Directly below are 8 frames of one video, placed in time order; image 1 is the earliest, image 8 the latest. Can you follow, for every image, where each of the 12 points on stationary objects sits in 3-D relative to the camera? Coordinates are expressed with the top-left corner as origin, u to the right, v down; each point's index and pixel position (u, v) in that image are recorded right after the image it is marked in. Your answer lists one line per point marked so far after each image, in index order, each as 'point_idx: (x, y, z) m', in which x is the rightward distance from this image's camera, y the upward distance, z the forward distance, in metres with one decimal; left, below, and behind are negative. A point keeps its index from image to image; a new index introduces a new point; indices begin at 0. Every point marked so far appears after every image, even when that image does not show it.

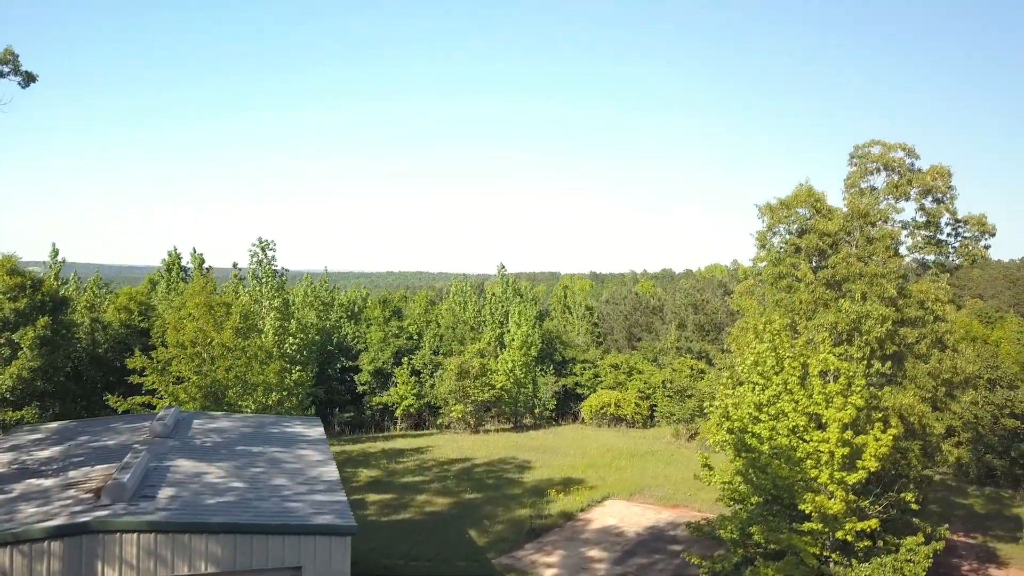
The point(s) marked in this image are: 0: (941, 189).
0: (+12.9, +2.9, +18.7) m
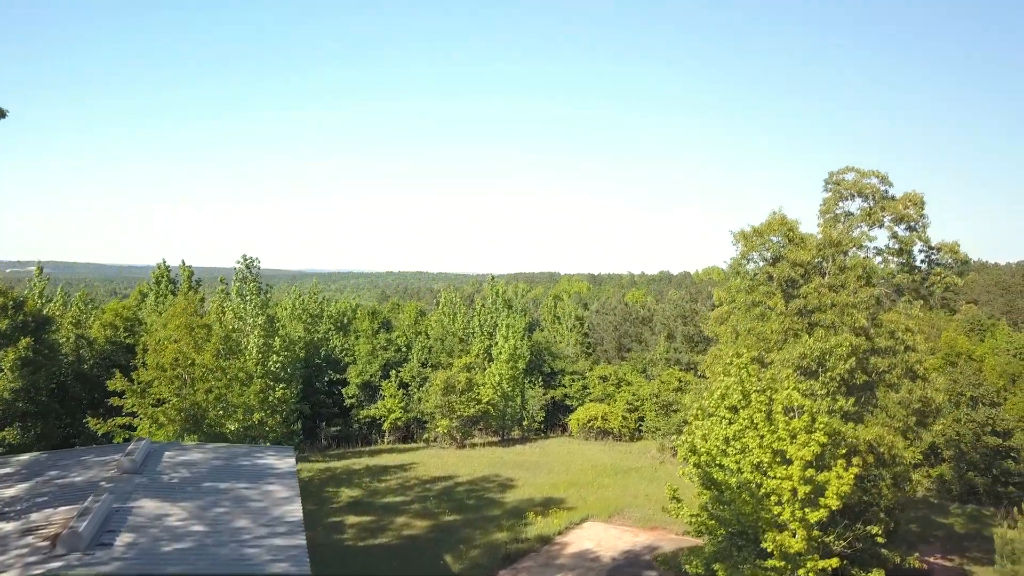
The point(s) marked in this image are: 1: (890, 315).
0: (+12.1, +2.1, +18.7) m
1: (+10.7, -0.8, +17.6) m
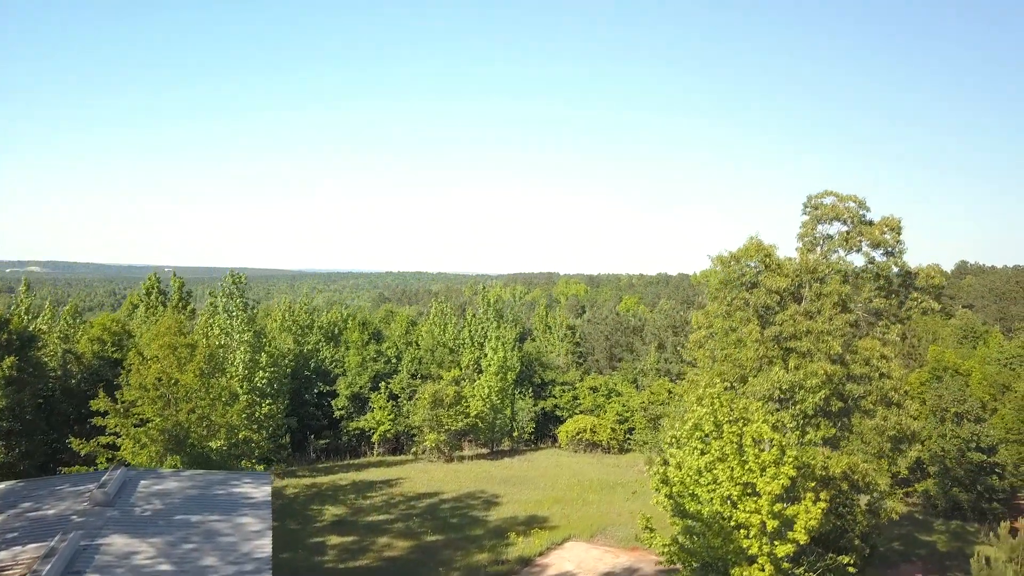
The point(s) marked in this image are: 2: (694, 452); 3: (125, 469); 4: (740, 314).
0: (+11.5, +1.4, +18.8) m
1: (+10.1, -1.6, +17.6) m
2: (+4.4, -4.0, +15.0) m
3: (-9.9, -4.6, +15.8) m
4: (+6.7, -0.8, +18.1) m
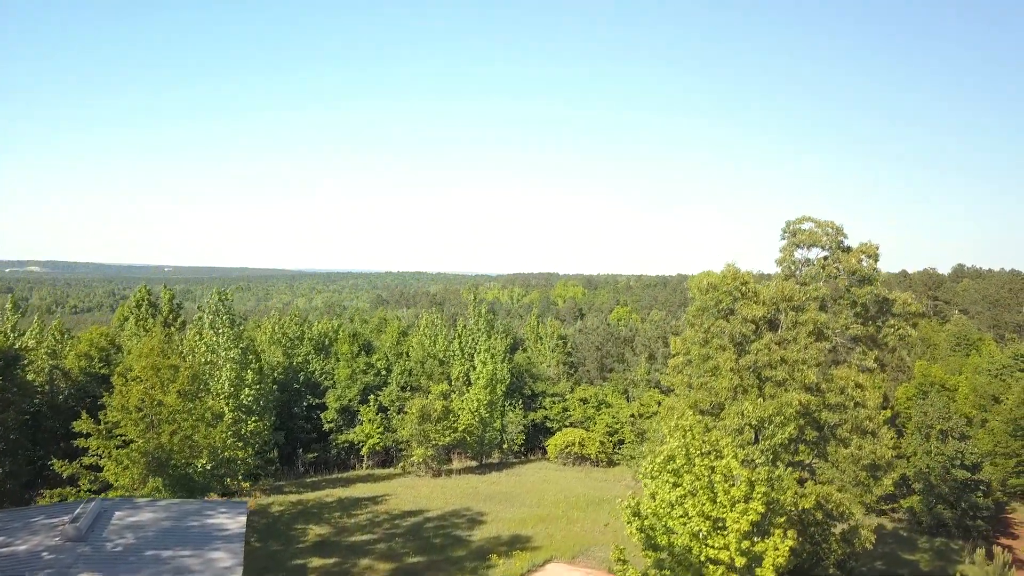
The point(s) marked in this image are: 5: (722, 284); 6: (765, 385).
0: (+10.8, +0.5, +18.9) m
1: (+9.4, -2.4, +17.7) m
2: (+3.7, -4.8, +15.0) m
3: (-10.5, -5.4, +15.8) m
4: (+6.0, -1.6, +18.2) m
5: (+6.3, +0.1, +18.5) m
6: (+7.0, -2.7, +17.1) m
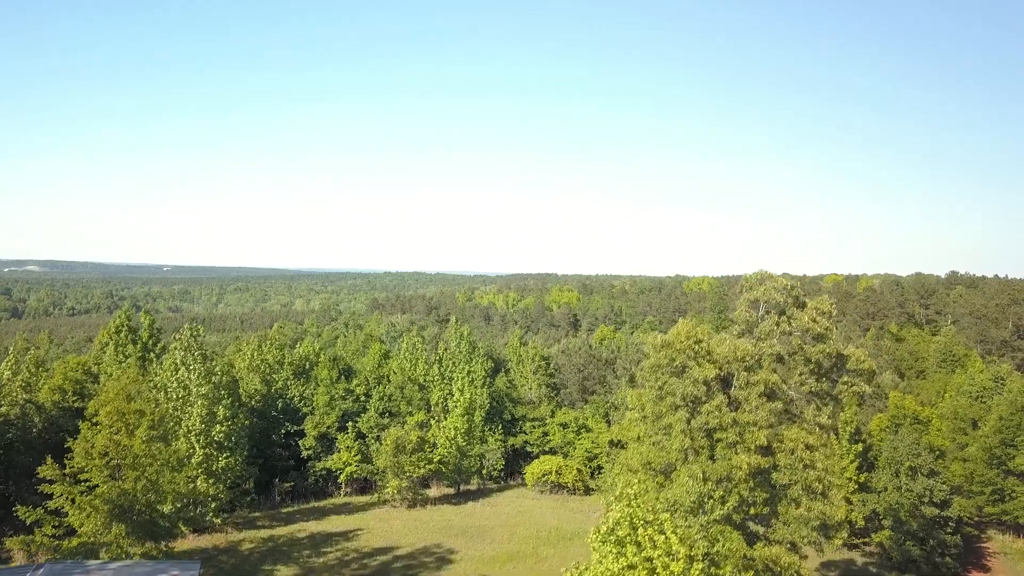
0: (+9.4, -1.2, +18.9) m
1: (+8.0, -4.1, +17.8) m
2: (+2.4, -6.5, +15.1) m
3: (-11.9, -7.1, +15.9) m
4: (+4.7, -3.4, +18.2) m
5: (+4.9, -1.6, +18.6) m
6: (+5.6, -4.4, +17.2) m
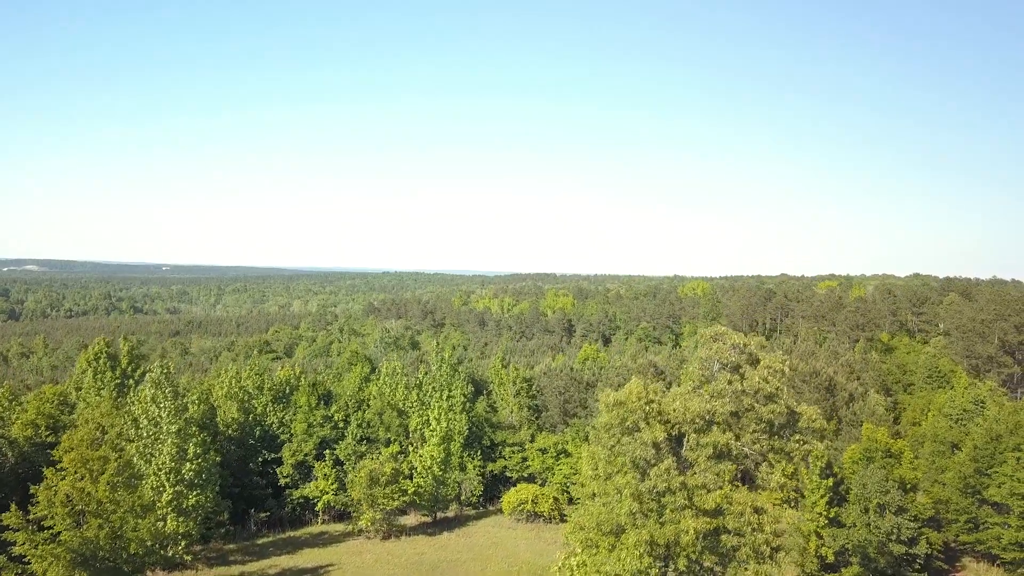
0: (+8.0, -3.0, +19.0) m
1: (+6.6, -5.9, +17.9) m
2: (+1.0, -8.3, +15.2) m
3: (-13.3, -8.9, +16.0) m
4: (+3.2, -5.1, +18.3) m
5: (+3.5, -3.4, +18.7) m
6: (+4.2, -6.2, +17.3) m
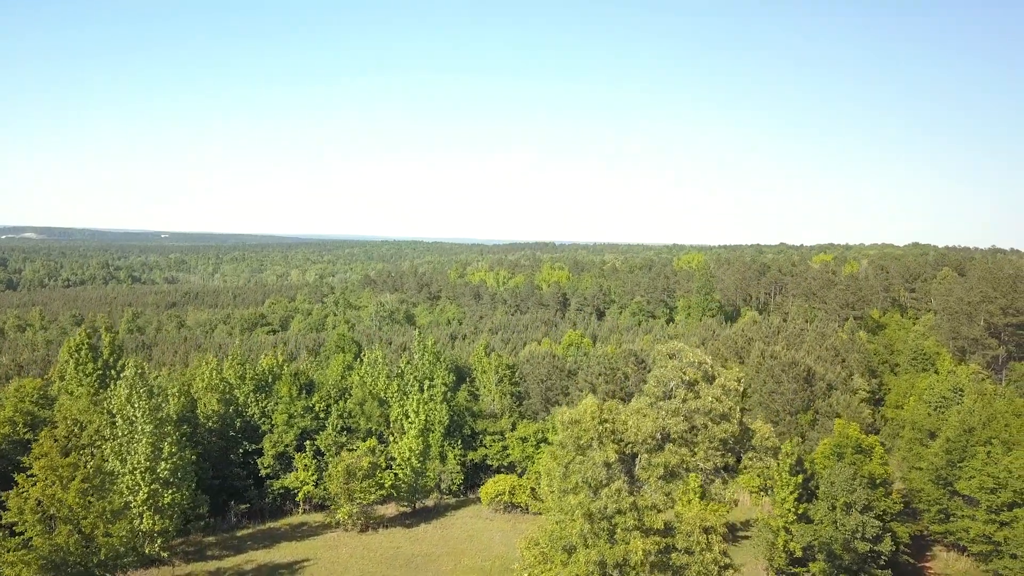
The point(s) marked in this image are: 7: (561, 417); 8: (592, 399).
0: (+6.7, -3.6, +19.1) m
1: (+5.3, -6.5, +18.1) m
2: (-0.4, -9.0, +15.5) m
3: (-14.6, -9.6, +16.3) m
4: (+1.9, -5.8, +18.5) m
5: (+2.2, -4.0, +18.8) m
6: (+2.9, -6.9, +17.5) m
7: (+1.6, -3.9, +19.6) m
8: (+2.6, -3.4, +19.4) m
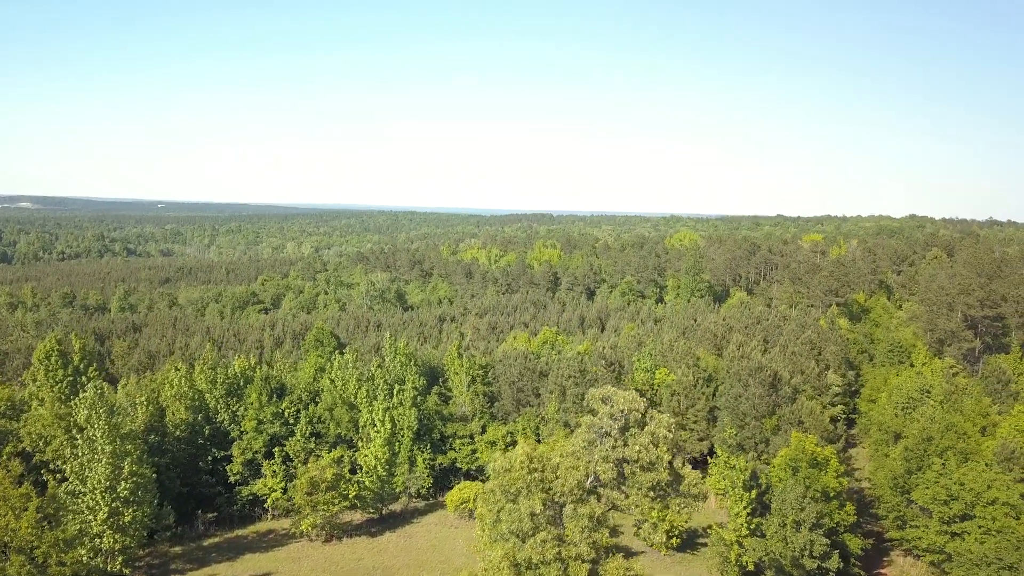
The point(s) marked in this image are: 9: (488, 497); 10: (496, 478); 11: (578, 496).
0: (+4.6, -5.1, +19.3) m
1: (+3.2, -8.1, +18.4) m
2: (-2.5, -10.8, +16.0) m
3: (-16.7, -11.3, +16.8) m
4: (-0.2, -7.3, +18.8) m
5: (+0.1, -5.6, +19.0) m
6: (+0.8, -8.5, +17.9) m
7: (-0.5, -5.4, +19.8) m
8: (+0.5, -4.9, +19.6) m
9: (-0.7, -6.7, +20.3) m
10: (-0.5, -5.8, +19.8) m
11: (+2.0, -6.2, +18.6) m
